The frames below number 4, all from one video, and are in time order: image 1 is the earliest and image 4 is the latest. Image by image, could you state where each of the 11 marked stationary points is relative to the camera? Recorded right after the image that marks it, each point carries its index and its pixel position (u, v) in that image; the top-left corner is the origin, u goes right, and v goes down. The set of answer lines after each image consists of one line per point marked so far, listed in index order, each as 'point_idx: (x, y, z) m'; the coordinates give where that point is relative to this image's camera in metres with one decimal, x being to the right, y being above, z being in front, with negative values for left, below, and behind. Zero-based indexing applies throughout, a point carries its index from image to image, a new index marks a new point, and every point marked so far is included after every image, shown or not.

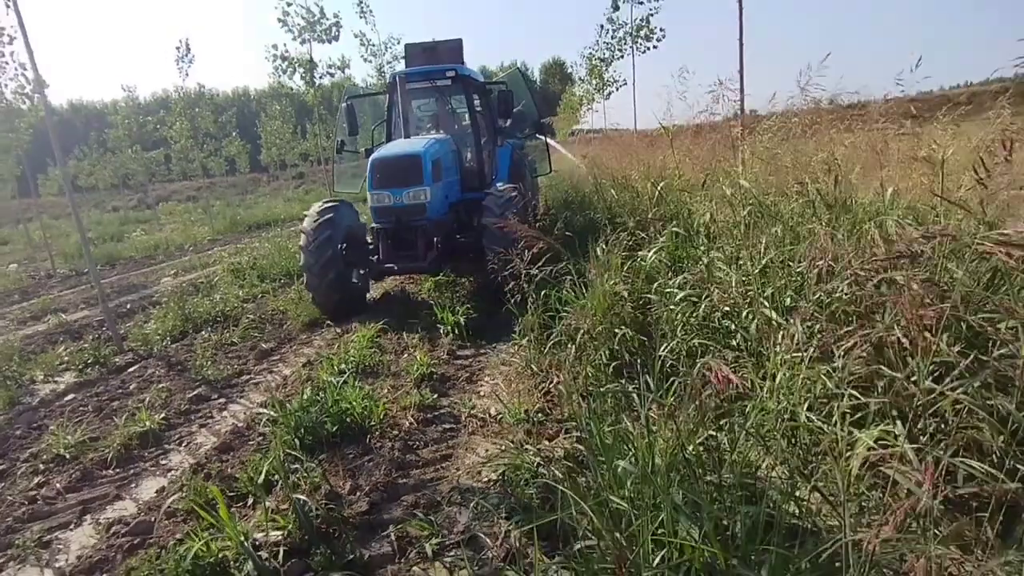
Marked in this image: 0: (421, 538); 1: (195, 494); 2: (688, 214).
0: (-0.4, -1.0, +2.5) m
1: (-1.5, -1.0, +2.8) m
2: (+1.1, +0.6, +4.2) m
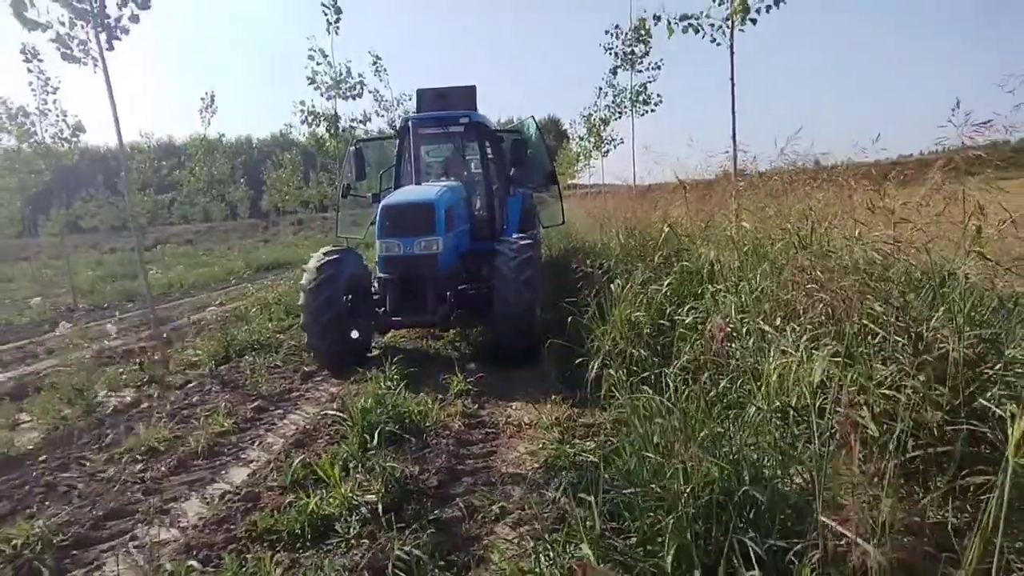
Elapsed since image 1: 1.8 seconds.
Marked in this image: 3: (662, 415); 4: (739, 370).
0: (-0.1, -1.1, +3.0) m
1: (-1.2, -1.0, +3.4) m
2: (+1.4, +0.3, +4.9) m
3: (+0.7, -0.6, +2.9) m
4: (+1.1, -0.4, +3.0) m
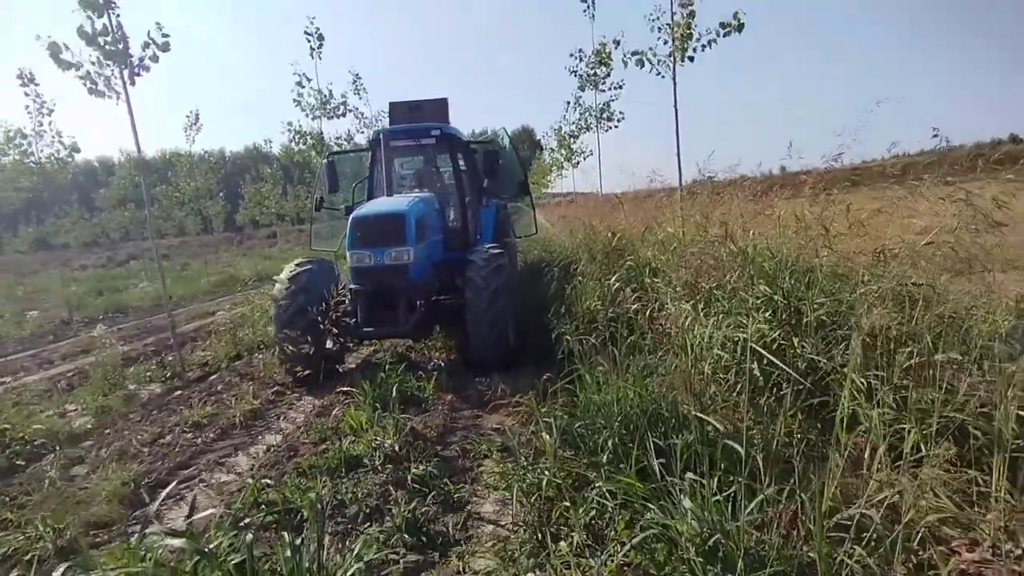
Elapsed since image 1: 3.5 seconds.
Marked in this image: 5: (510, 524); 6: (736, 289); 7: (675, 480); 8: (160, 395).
0: (-0.2, -1.0, +4.0) m
1: (-1.4, -1.0, +4.2) m
2: (+1.2, +0.4, +5.9) m
3: (+0.6, -0.5, +3.8) m
4: (+1.0, -0.3, +4.0) m
5: (0.0, -1.1, +2.9) m
6: (+1.4, 0.0, +3.7) m
7: (+0.7, -0.8, +2.6) m
8: (-3.5, -1.1, +6.0) m
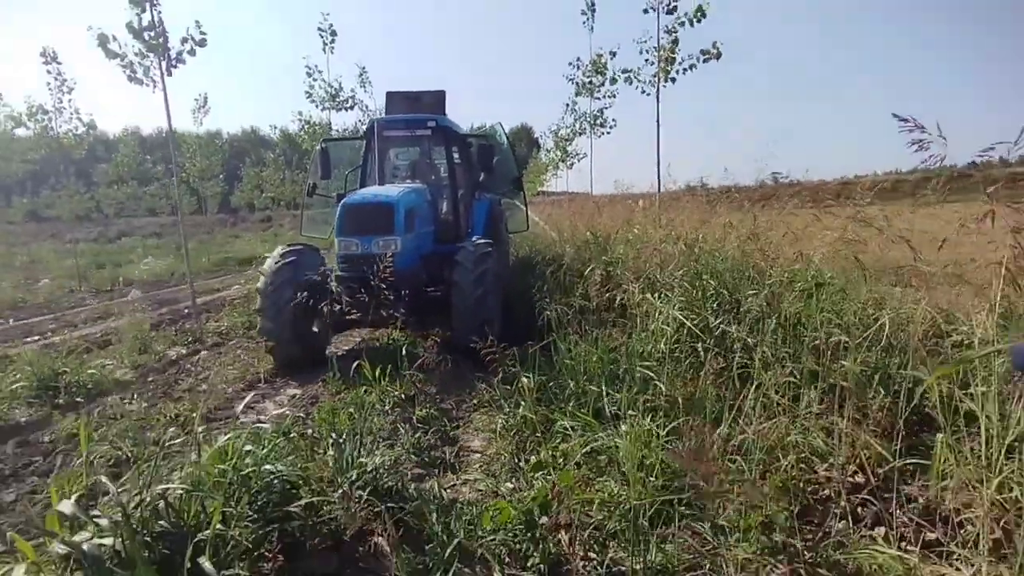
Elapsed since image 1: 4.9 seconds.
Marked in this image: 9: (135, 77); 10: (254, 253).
0: (-0.4, -0.9, +4.8) m
1: (-1.5, -0.8, +5.0) m
2: (+1.1, +0.4, +6.8) m
3: (+0.5, -0.4, +4.7) m
4: (+0.9, -0.2, +4.9) m
5: (-0.1, -1.0, +3.7) m
6: (+1.3, +0.1, +4.5) m
7: (+0.6, -0.7, +3.4) m
8: (-3.7, -0.7, +6.7) m
9: (-4.8, +2.7, +7.6) m
10: (-8.4, +1.2, +19.7) m
